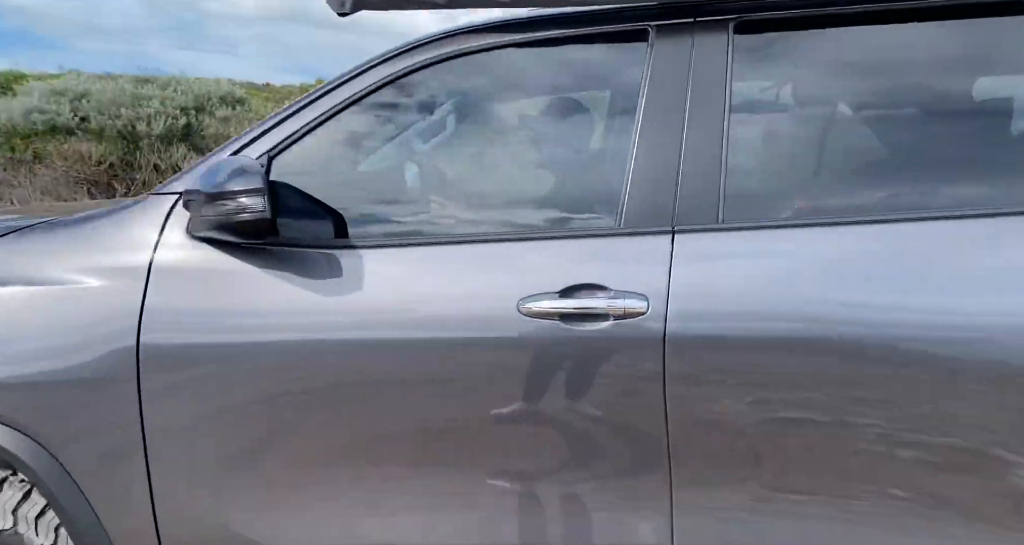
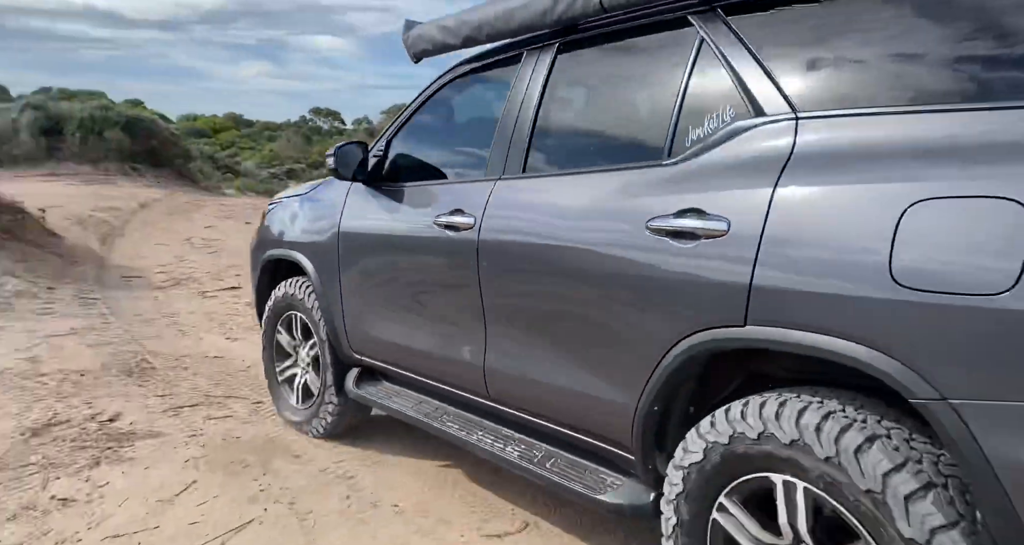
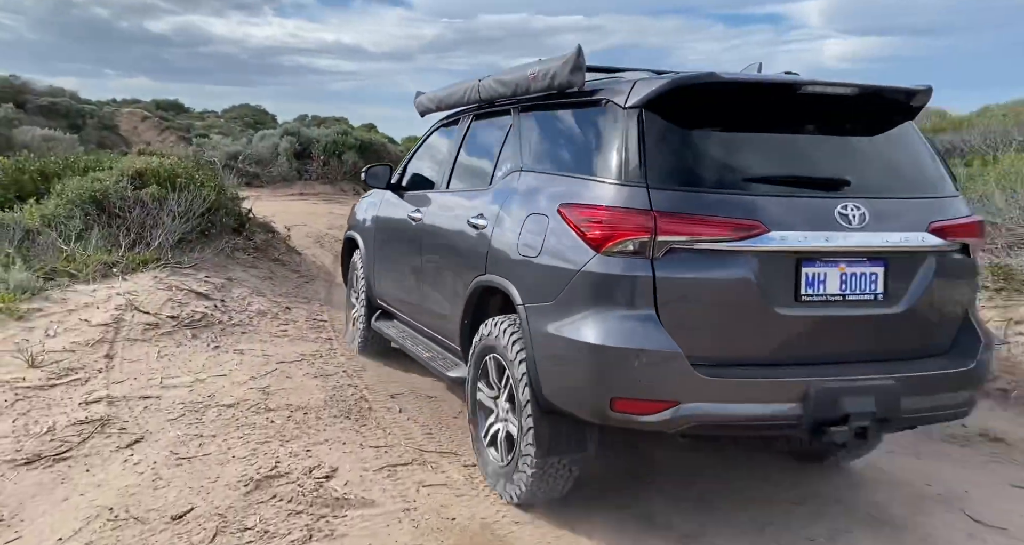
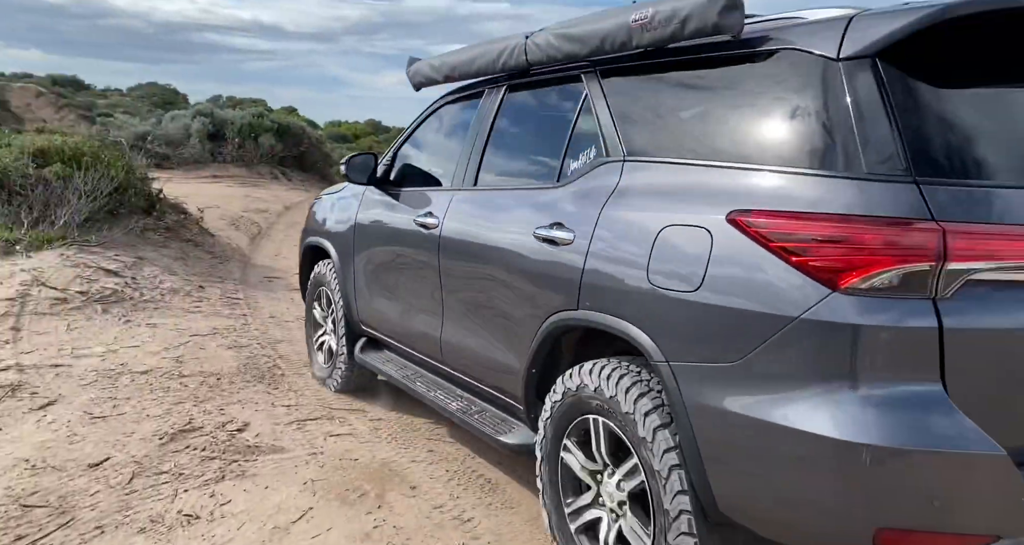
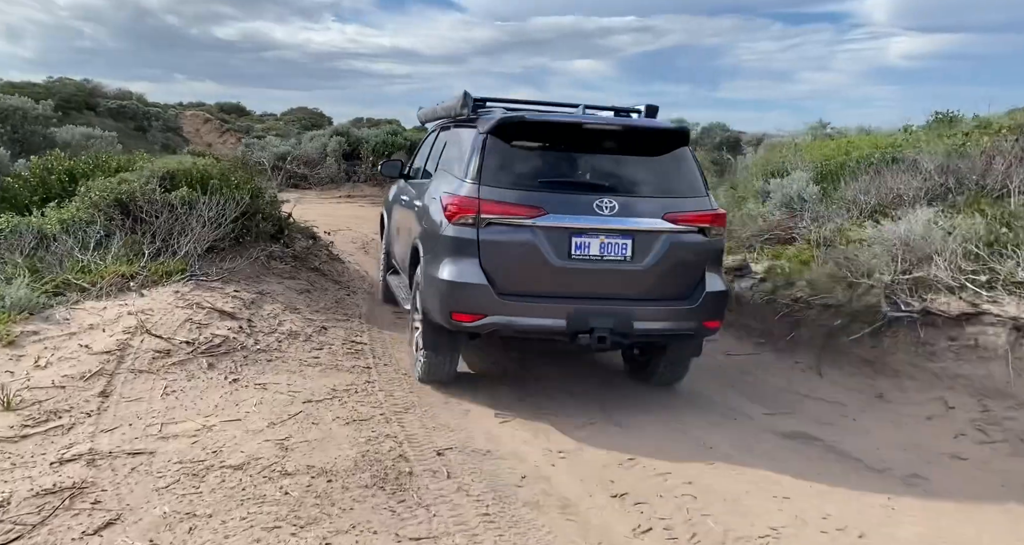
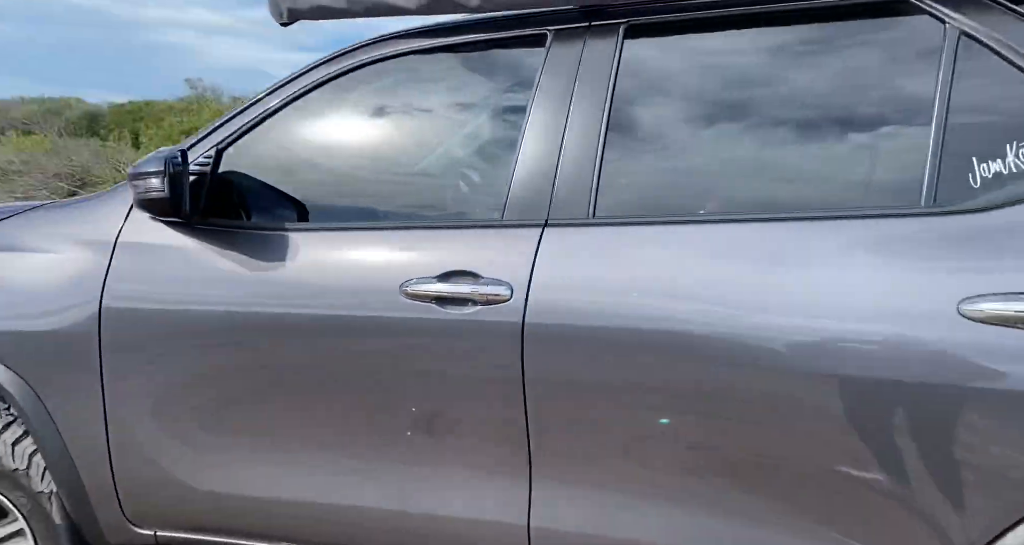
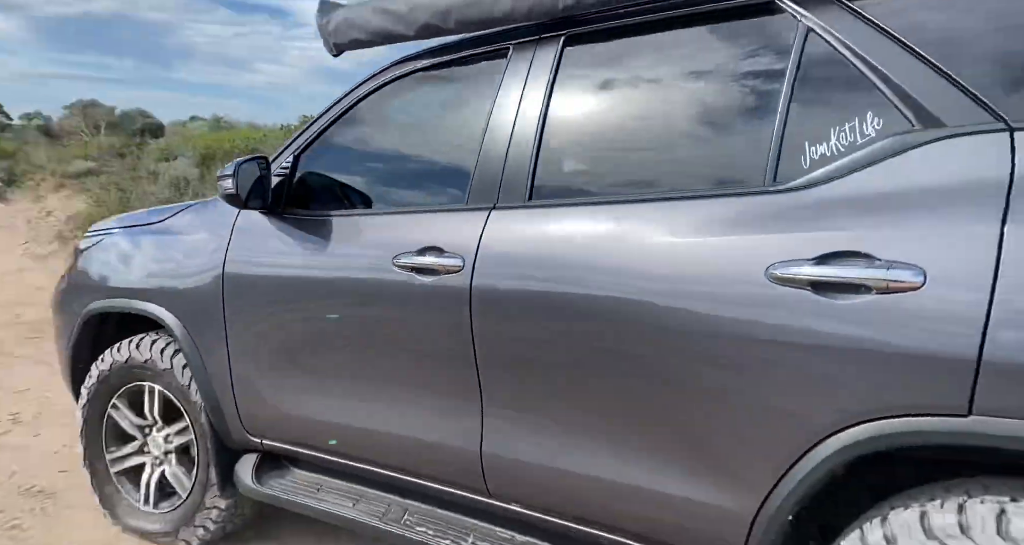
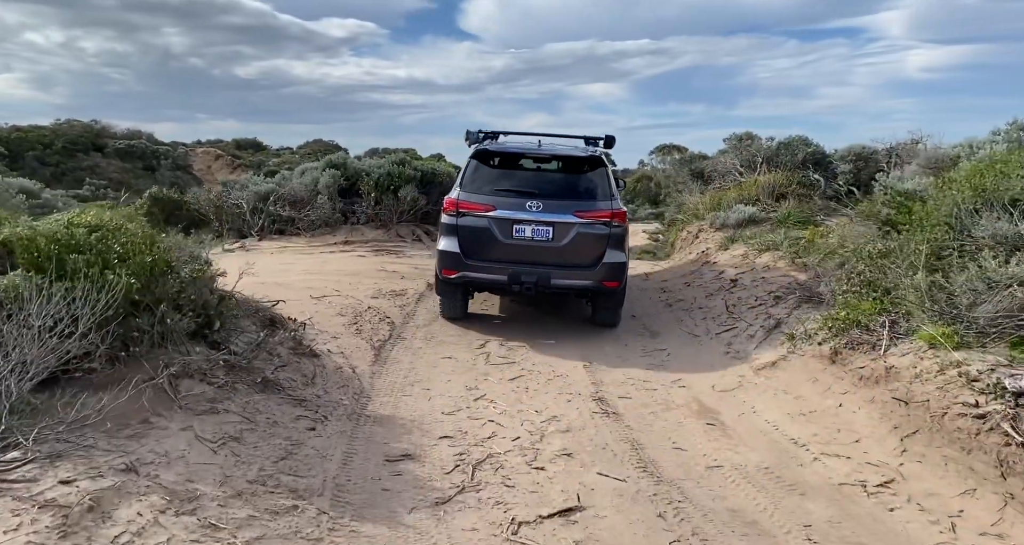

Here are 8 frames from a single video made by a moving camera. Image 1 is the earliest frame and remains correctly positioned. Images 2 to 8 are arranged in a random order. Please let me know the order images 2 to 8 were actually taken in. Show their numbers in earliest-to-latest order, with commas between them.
6, 7, 2, 4, 3, 5, 8
